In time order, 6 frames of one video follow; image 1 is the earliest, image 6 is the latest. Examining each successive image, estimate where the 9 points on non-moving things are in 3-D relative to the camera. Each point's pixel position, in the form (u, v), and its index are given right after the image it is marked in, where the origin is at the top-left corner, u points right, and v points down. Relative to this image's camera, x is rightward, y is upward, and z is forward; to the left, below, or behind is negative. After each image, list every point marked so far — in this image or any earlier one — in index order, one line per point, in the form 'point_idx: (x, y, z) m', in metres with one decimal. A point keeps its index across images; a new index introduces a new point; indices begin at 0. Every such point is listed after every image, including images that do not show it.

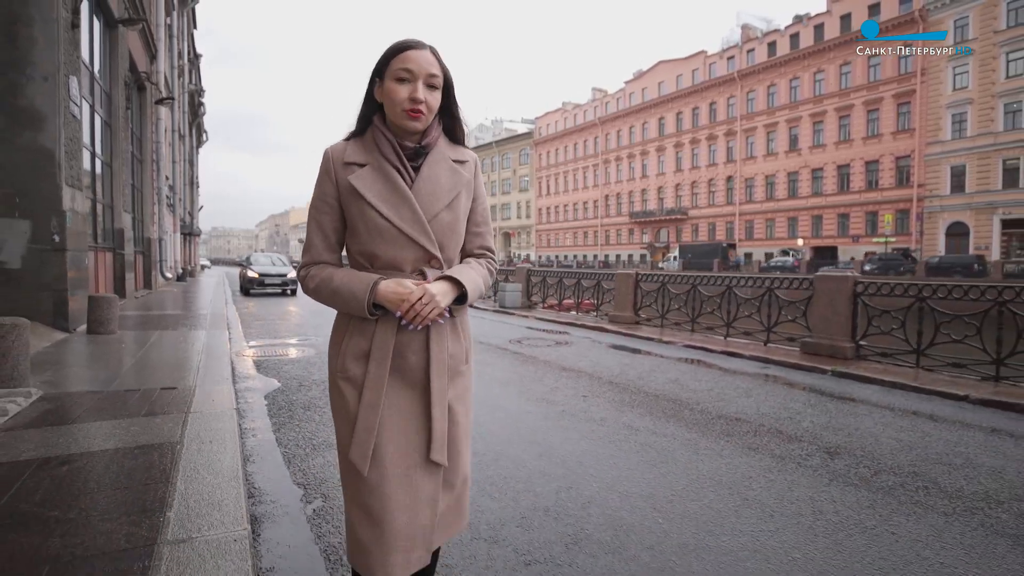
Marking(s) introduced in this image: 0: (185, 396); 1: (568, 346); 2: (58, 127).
0: (-3.1, -0.9, +5.7) m
1: (+0.7, -0.8, +8.8) m
2: (-7.7, +2.7, +10.4) m
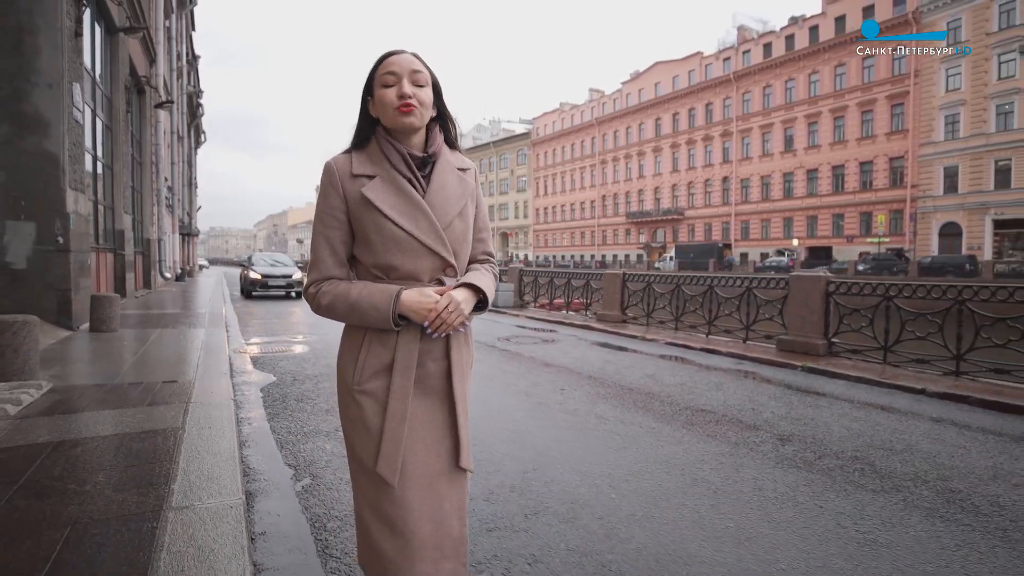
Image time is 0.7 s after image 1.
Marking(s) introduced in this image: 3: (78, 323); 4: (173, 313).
0: (-3.2, -0.9, +6.0) m
1: (+0.6, -0.8, +9.1) m
2: (-7.9, +2.7, +10.6) m
3: (-8.0, -0.6, +11.2) m
4: (-7.8, -0.6, +13.9) m
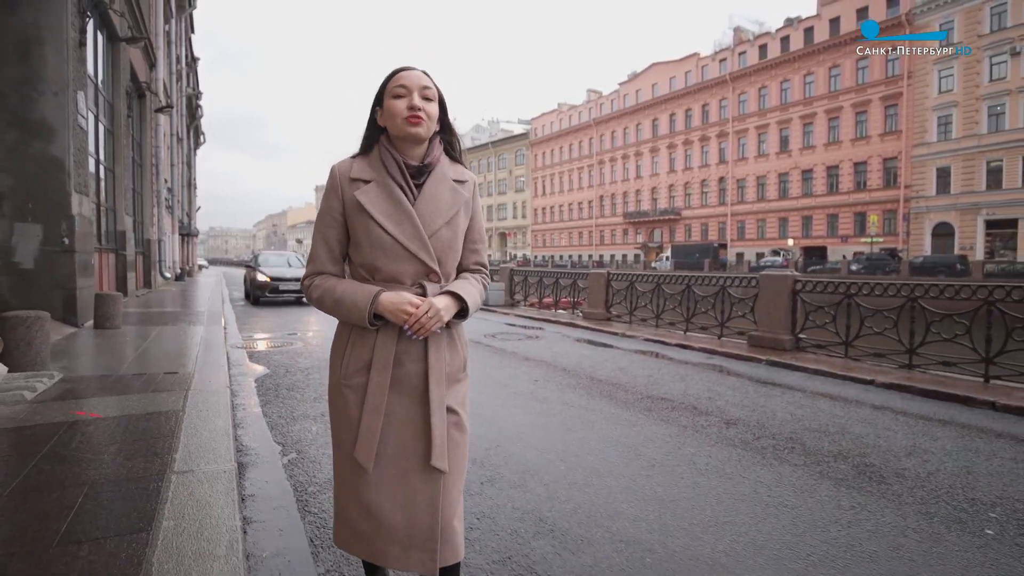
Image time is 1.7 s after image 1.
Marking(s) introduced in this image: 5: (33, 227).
0: (-3.4, -0.9, +6.3) m
1: (+0.4, -0.8, +9.4) m
2: (-8.1, +2.7, +11.0) m
3: (-8.2, -0.6, +11.6) m
4: (-8.0, -0.5, +14.2) m
5: (-8.5, +1.1, +10.7) m
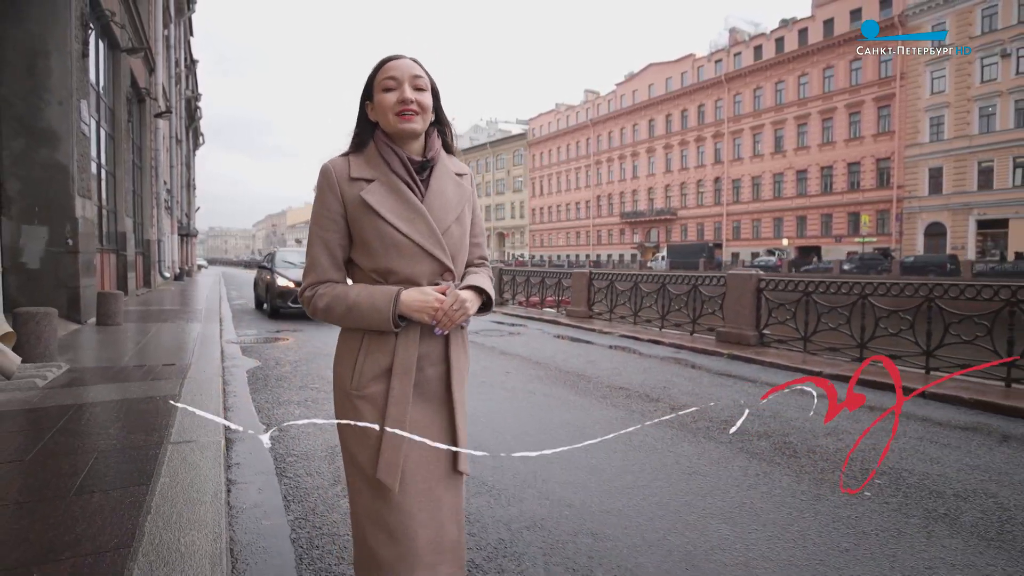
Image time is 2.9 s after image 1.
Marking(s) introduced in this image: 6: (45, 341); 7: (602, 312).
0: (-3.6, -0.9, +6.7) m
1: (+0.1, -0.8, +9.8) m
2: (-8.3, +2.7, +11.3) m
3: (-8.4, -0.6, +11.9) m
4: (-8.2, -0.5, +14.6) m
5: (-8.7, +1.1, +11.1) m
6: (-5.5, -0.6, +7.0) m
7: (+2.2, -0.6, +13.6) m
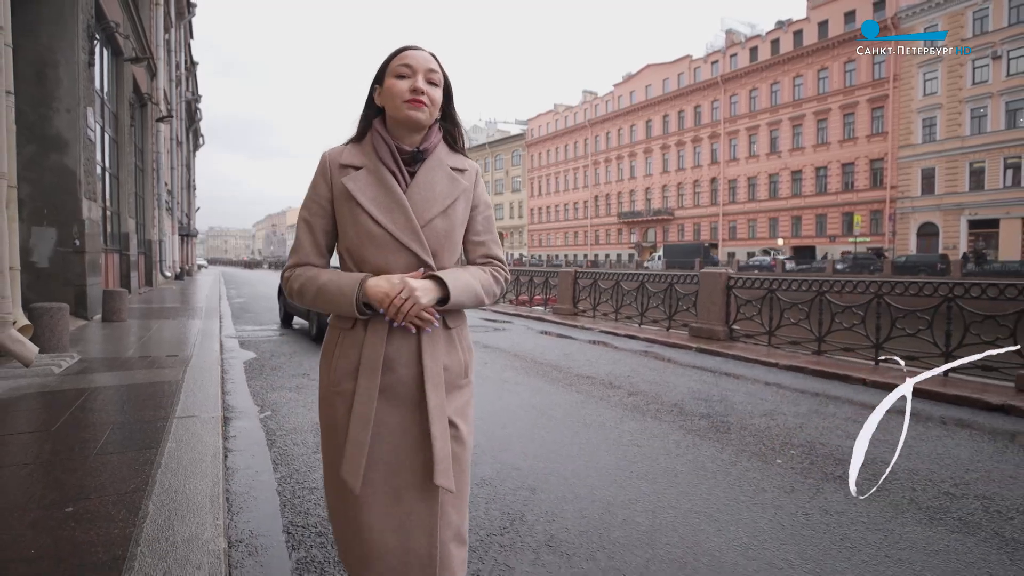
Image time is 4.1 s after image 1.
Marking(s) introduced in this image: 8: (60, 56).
0: (-3.8, -0.9, +7.0) m
1: (-0.1, -0.8, +10.1) m
2: (-8.5, +2.7, +11.7) m
3: (-8.6, -0.6, +12.3) m
4: (-8.4, -0.5, +15.0) m
5: (-8.9, +1.1, +11.5) m
6: (-5.7, -0.6, +7.4) m
7: (+2.0, -0.5, +13.9) m
8: (-8.7, +4.5, +11.5) m
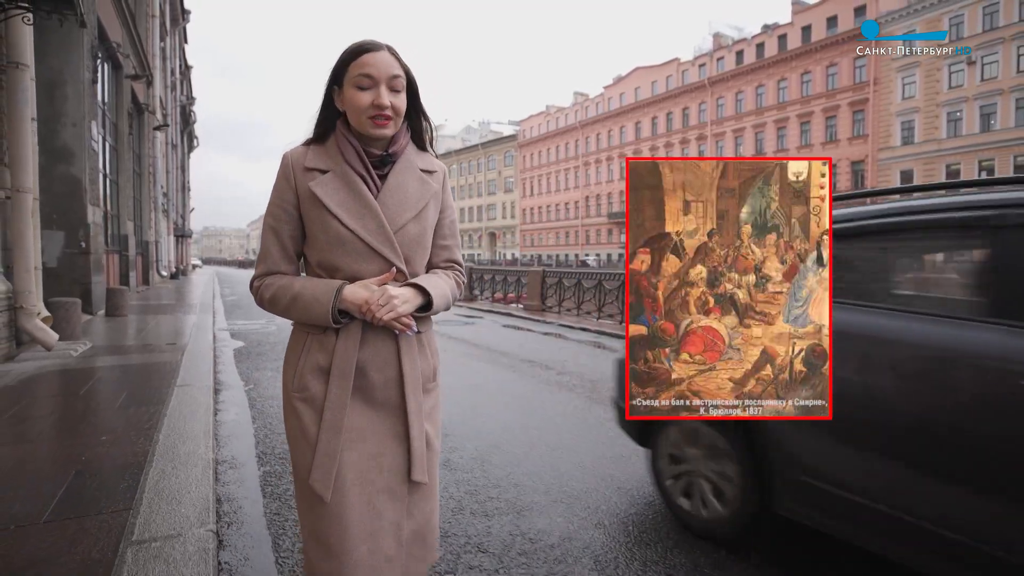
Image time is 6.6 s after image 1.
0: (-4.3, -0.9, +7.8) m
1: (-0.5, -0.7, +11.0) m
2: (-9.0, +2.8, +12.5) m
3: (-9.1, -0.5, +13.1) m
4: (-9.0, -0.5, +15.7) m
5: (-9.4, +1.2, +12.2) m
6: (-6.1, -0.6, +8.2) m
7: (+1.4, -0.5, +14.8) m
8: (-9.2, +4.6, +12.2) m
